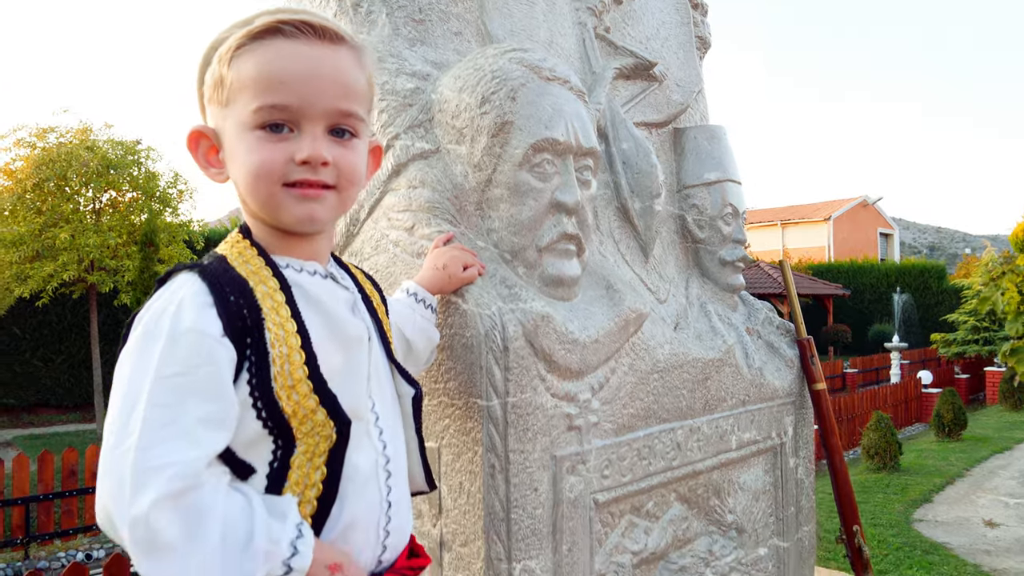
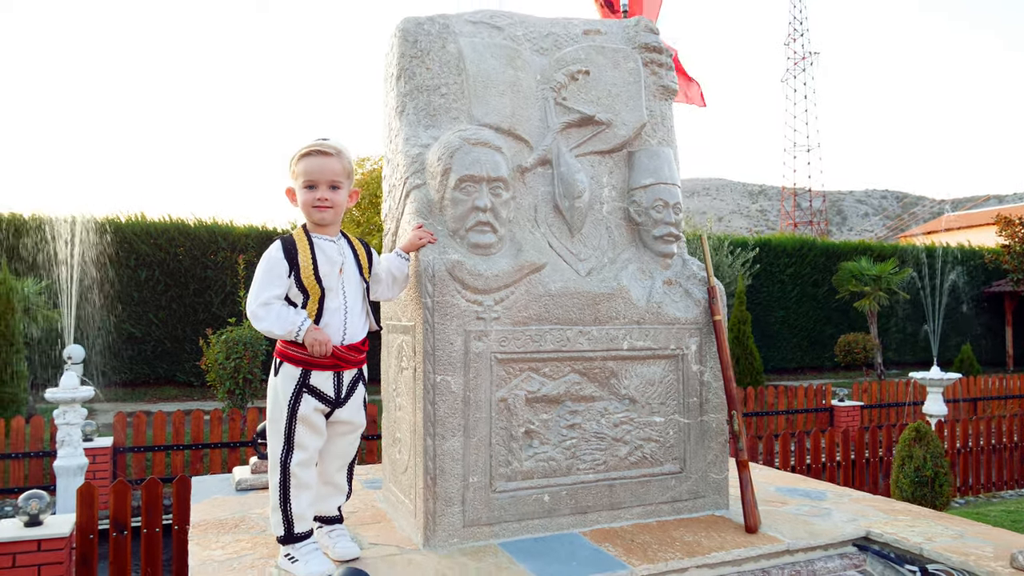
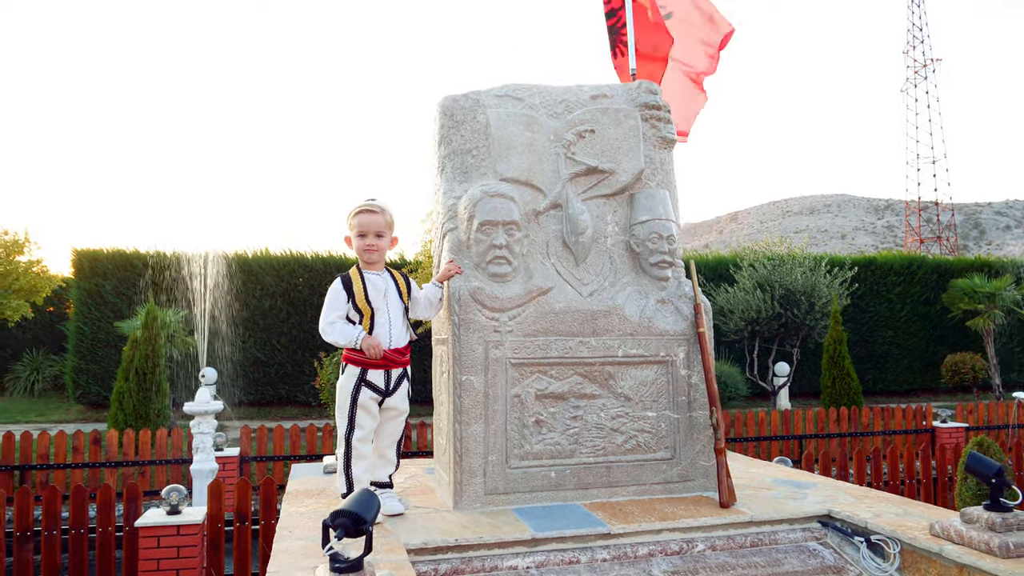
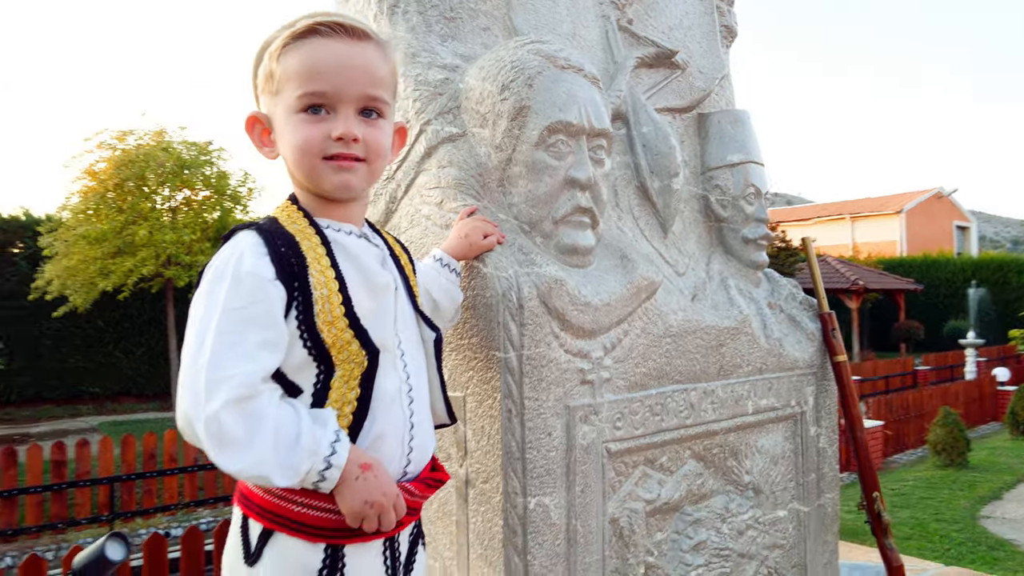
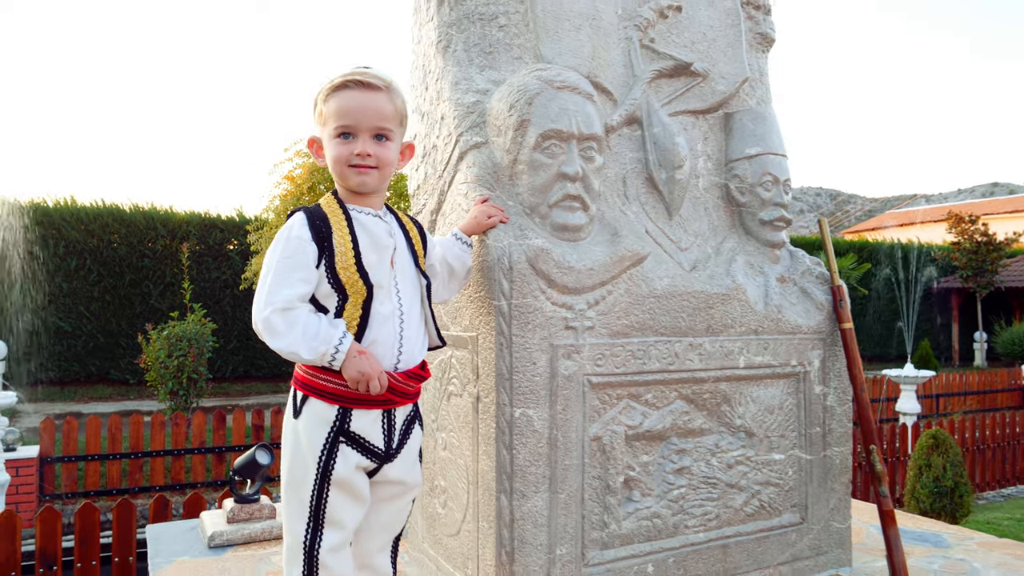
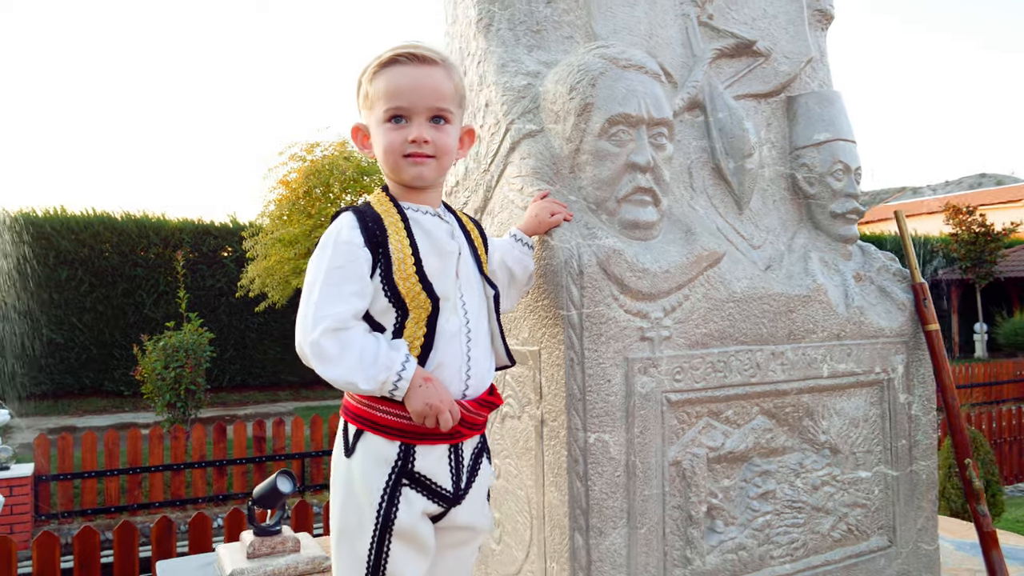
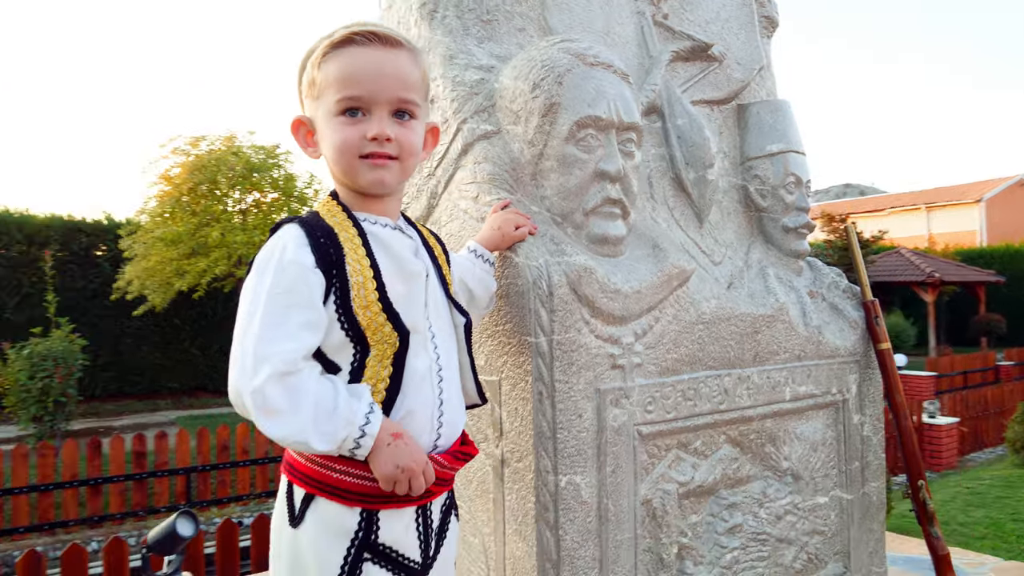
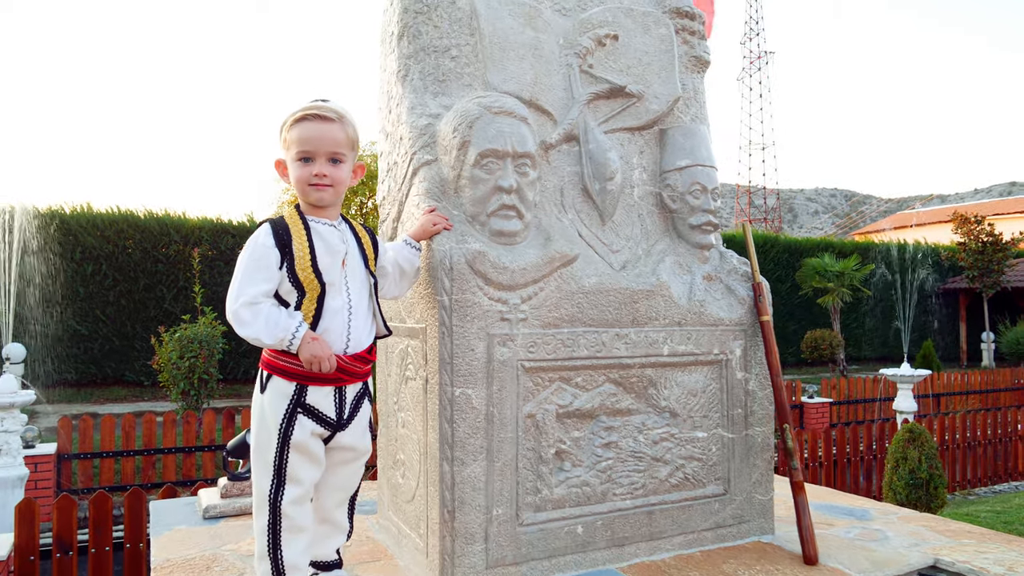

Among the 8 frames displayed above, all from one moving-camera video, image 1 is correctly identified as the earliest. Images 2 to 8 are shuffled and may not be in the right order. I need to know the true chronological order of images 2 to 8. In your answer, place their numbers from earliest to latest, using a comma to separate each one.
4, 7, 6, 5, 8, 2, 3
